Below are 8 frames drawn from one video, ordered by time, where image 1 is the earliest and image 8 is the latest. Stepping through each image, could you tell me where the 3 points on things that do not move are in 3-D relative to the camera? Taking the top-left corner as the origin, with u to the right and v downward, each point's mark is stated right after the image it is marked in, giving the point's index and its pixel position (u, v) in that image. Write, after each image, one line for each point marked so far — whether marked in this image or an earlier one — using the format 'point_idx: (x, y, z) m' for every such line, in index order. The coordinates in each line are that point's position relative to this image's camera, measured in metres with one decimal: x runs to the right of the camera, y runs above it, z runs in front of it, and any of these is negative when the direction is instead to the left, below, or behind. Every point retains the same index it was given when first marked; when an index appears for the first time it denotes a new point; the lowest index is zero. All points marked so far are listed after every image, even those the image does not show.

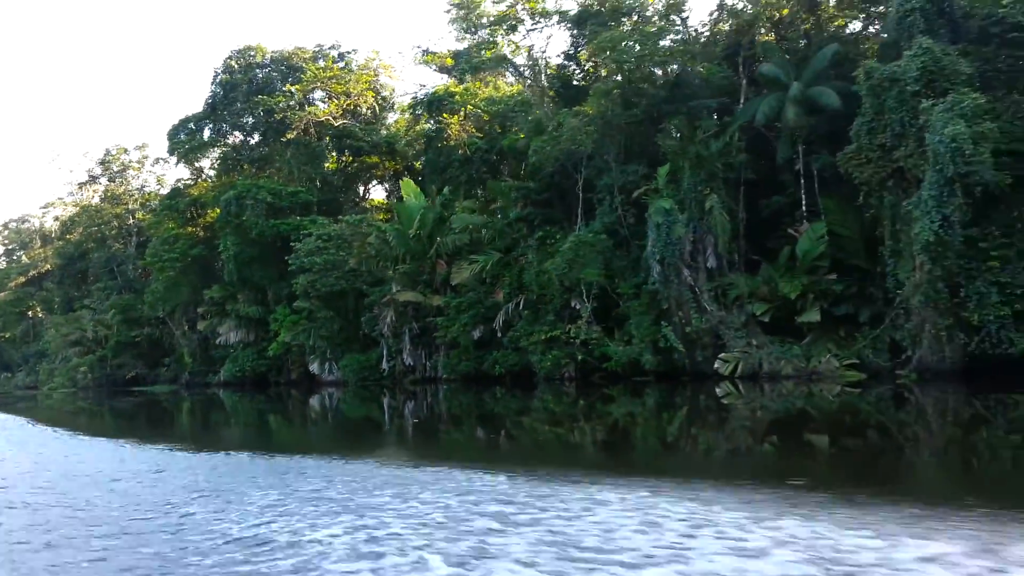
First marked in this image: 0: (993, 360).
0: (+9.0, -1.3, +15.2) m
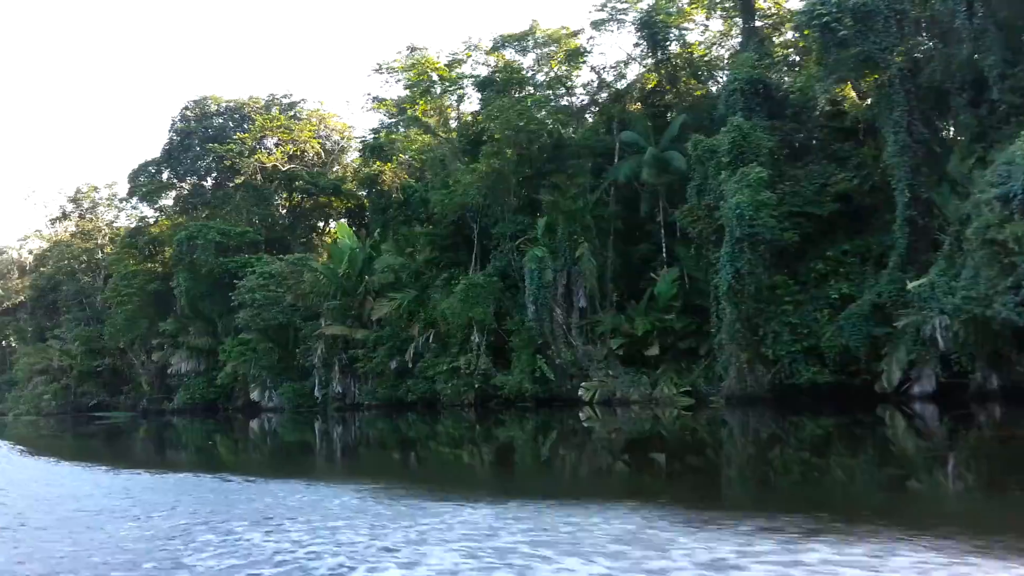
0: (+6.2, -2.1, +18.0) m
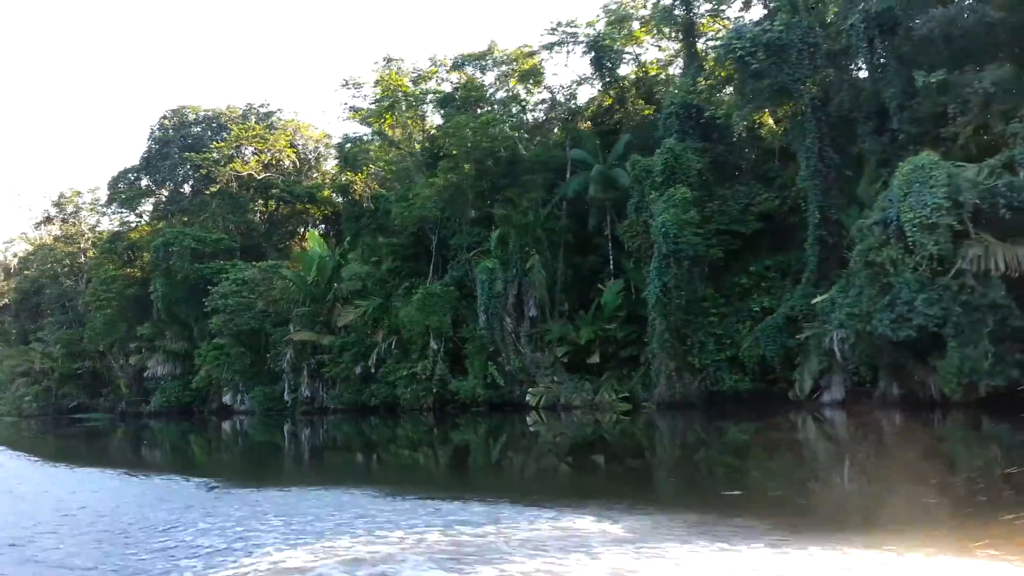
0: (+4.9, -2.4, +19.2) m
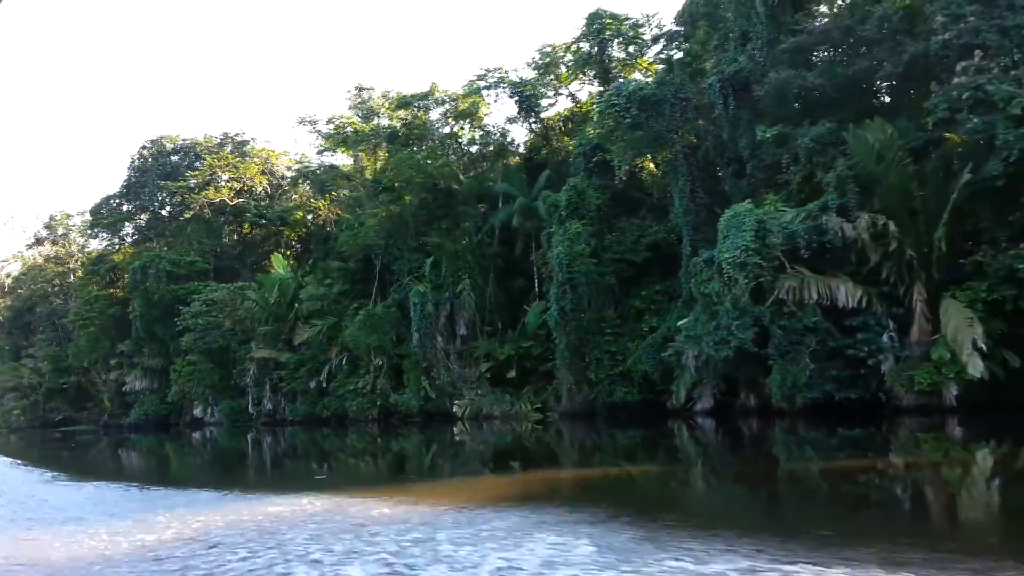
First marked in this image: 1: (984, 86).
0: (+2.7, -3.0, +21.6) m
1: (+8.0, +3.4, +14.2) m
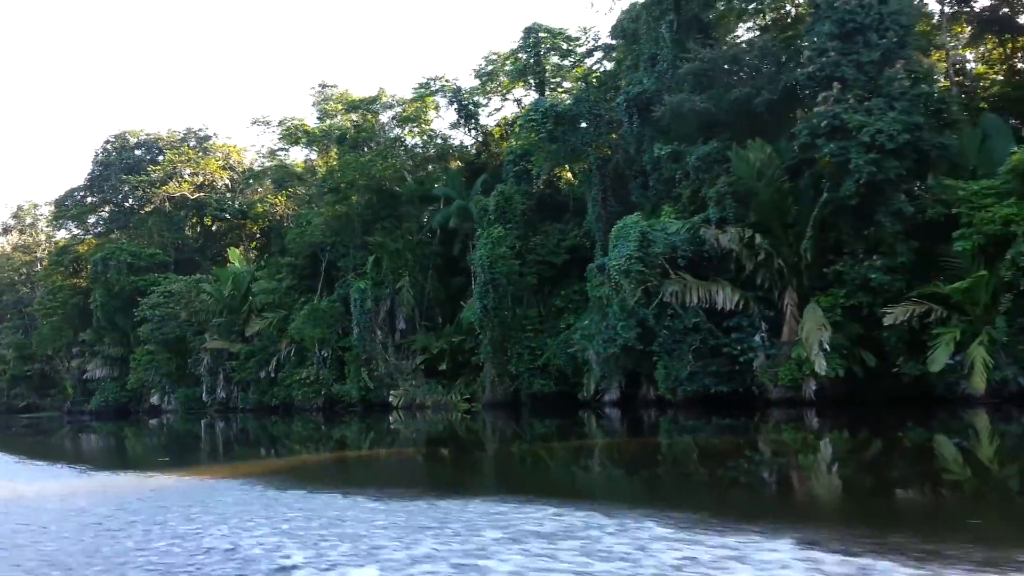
0: (+0.7, -3.0, +23.2) m
1: (+6.2, +3.3, +15.9) m
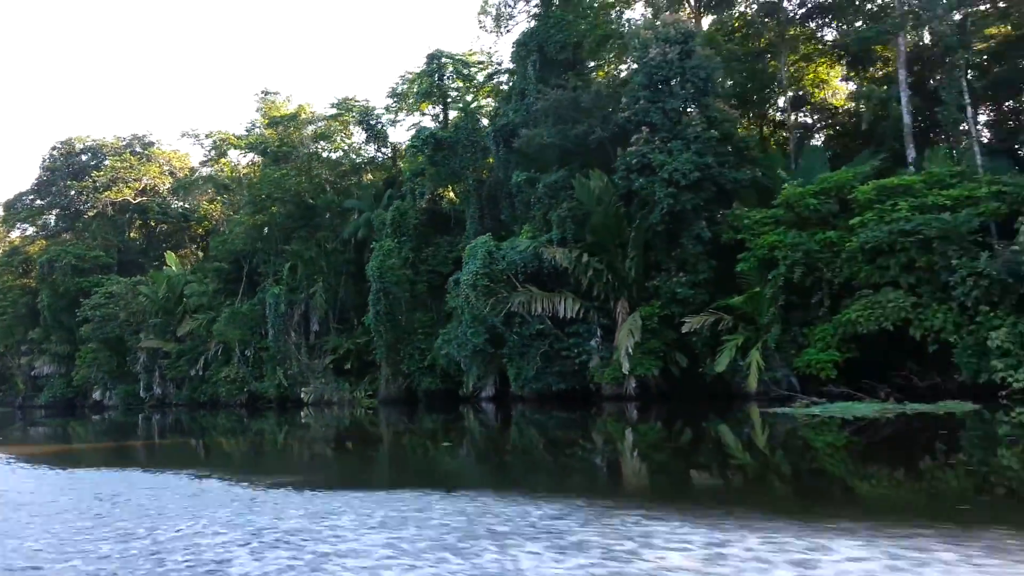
0: (-2.7, -3.2, +25.9) m
1: (+3.1, +3.0, +18.7) m
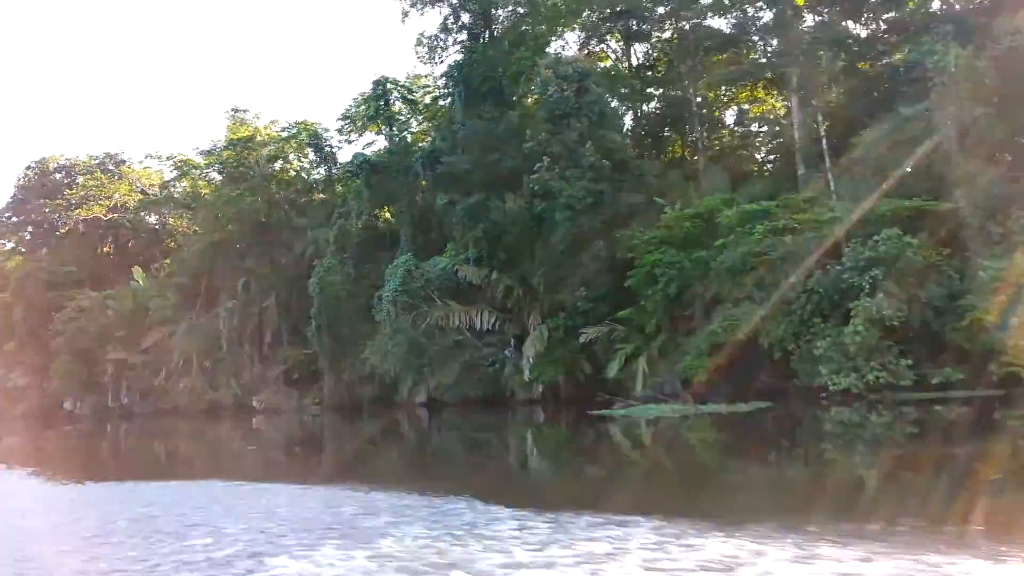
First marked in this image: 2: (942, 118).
0: (-4.9, -3.7, +27.7) m
1: (+0.9, +2.6, +20.6) m
2: (+8.3, +3.3, +16.0) m
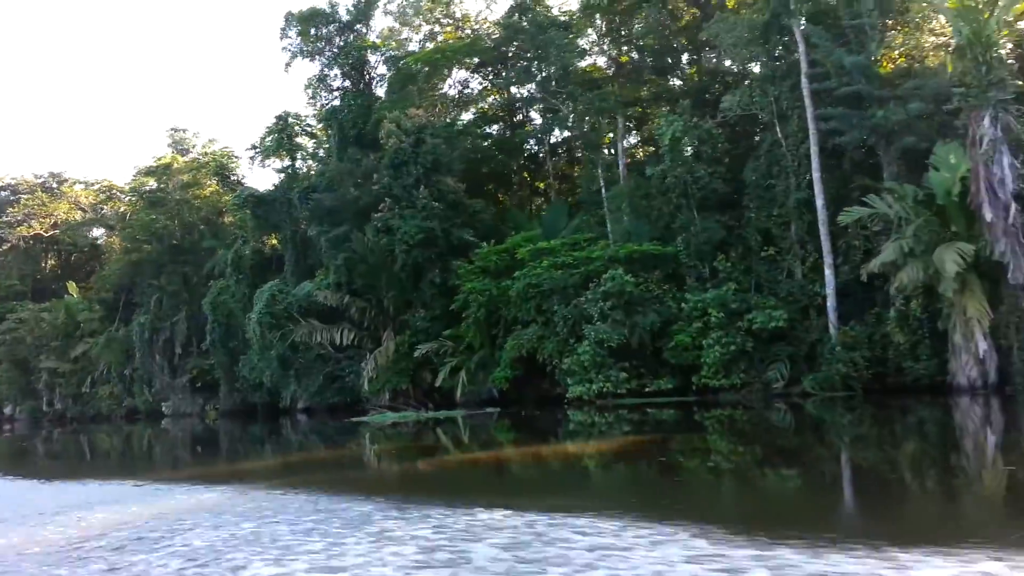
0: (-9.6, -4.4, +31.2) m
1: (-3.6, +2.0, +24.3) m
2: (+3.8, +2.6, +19.8) m
